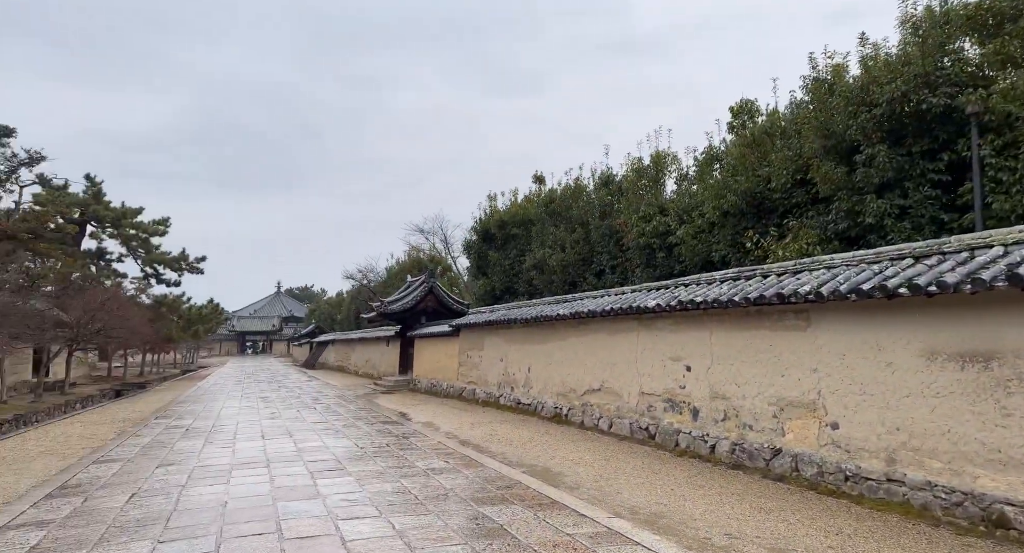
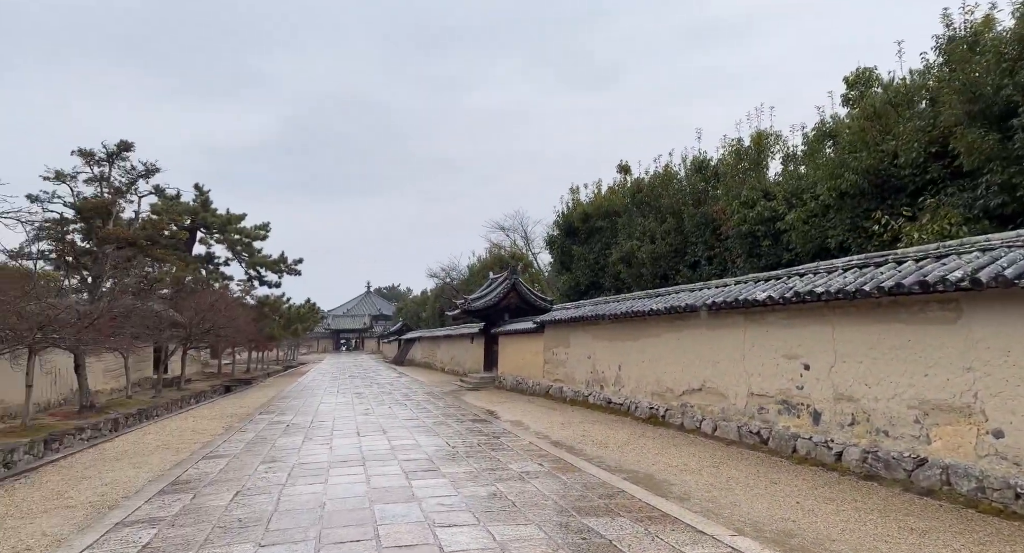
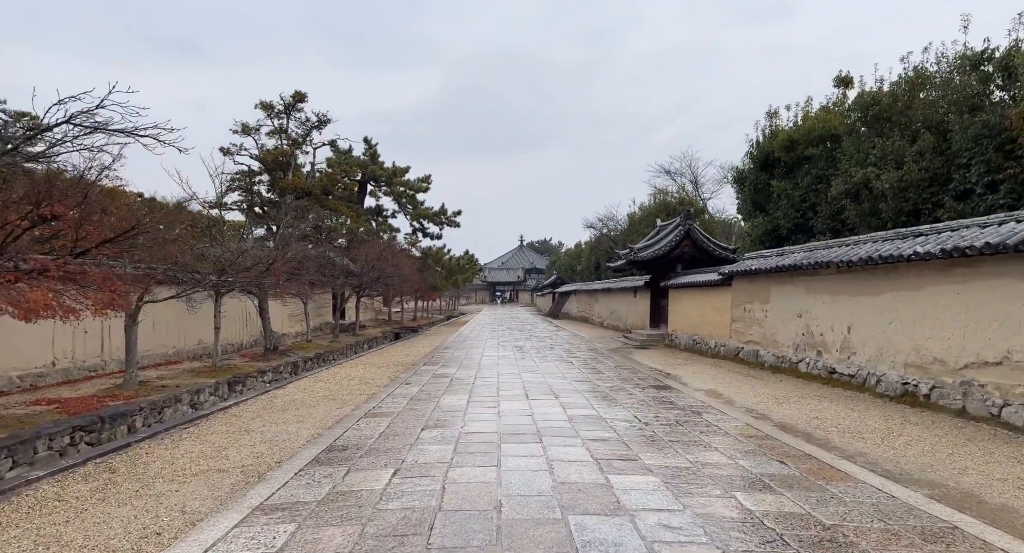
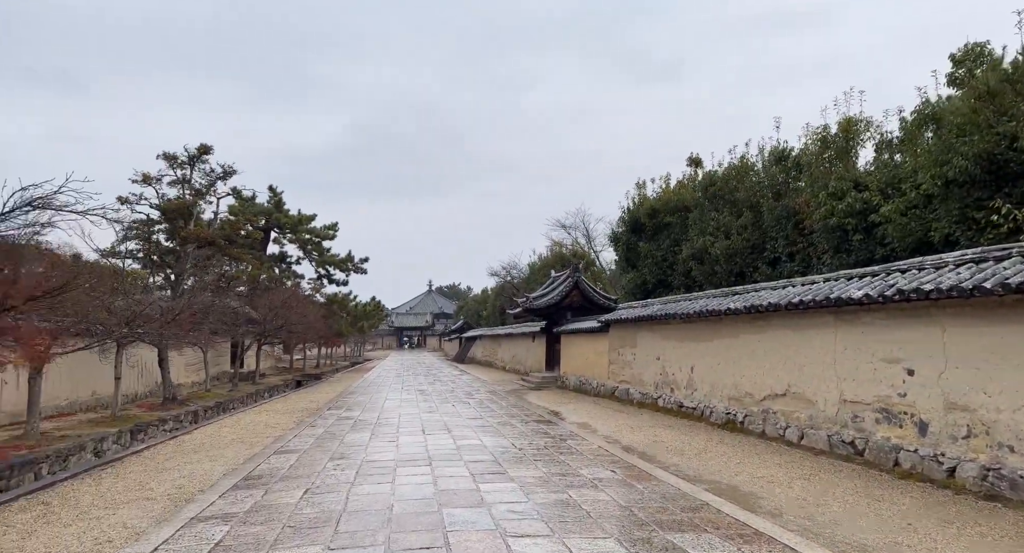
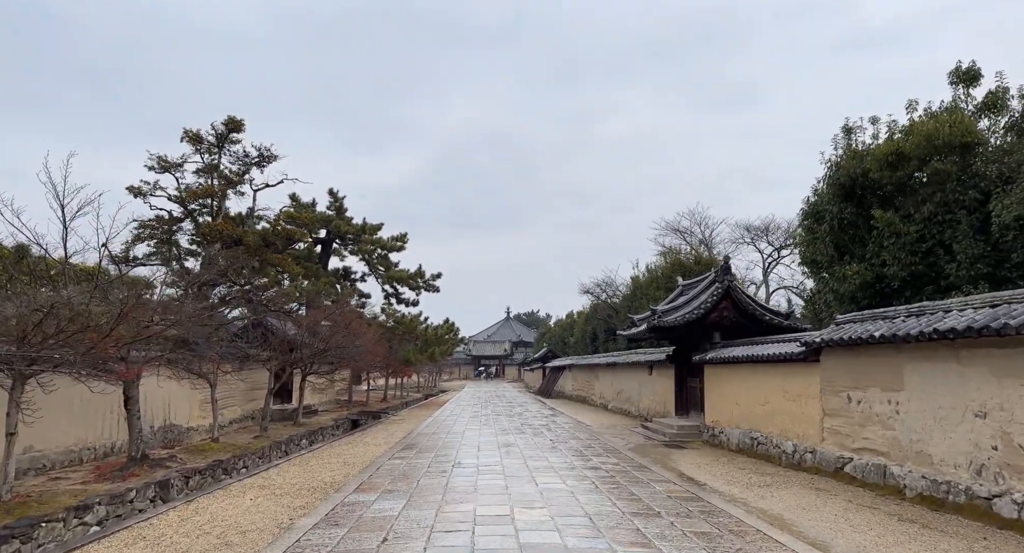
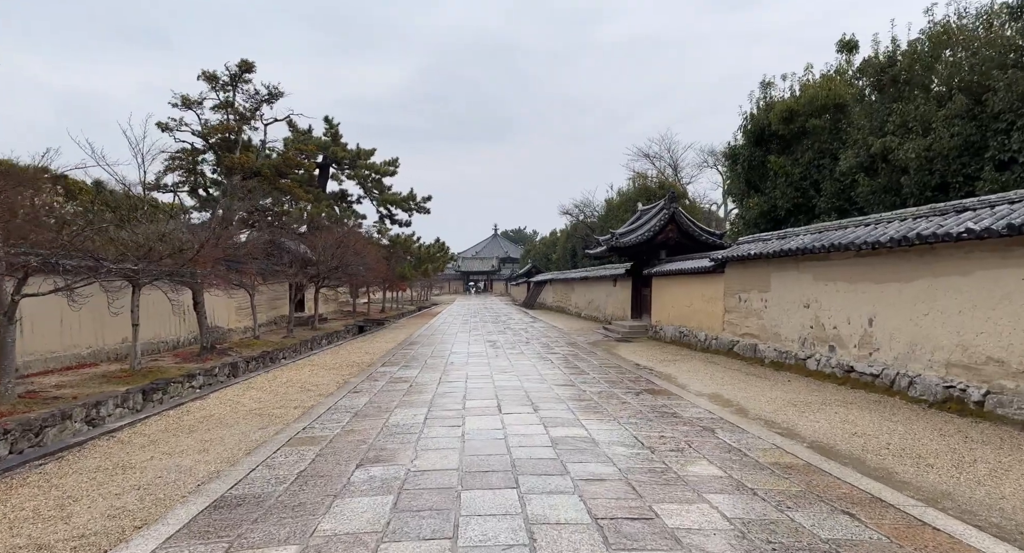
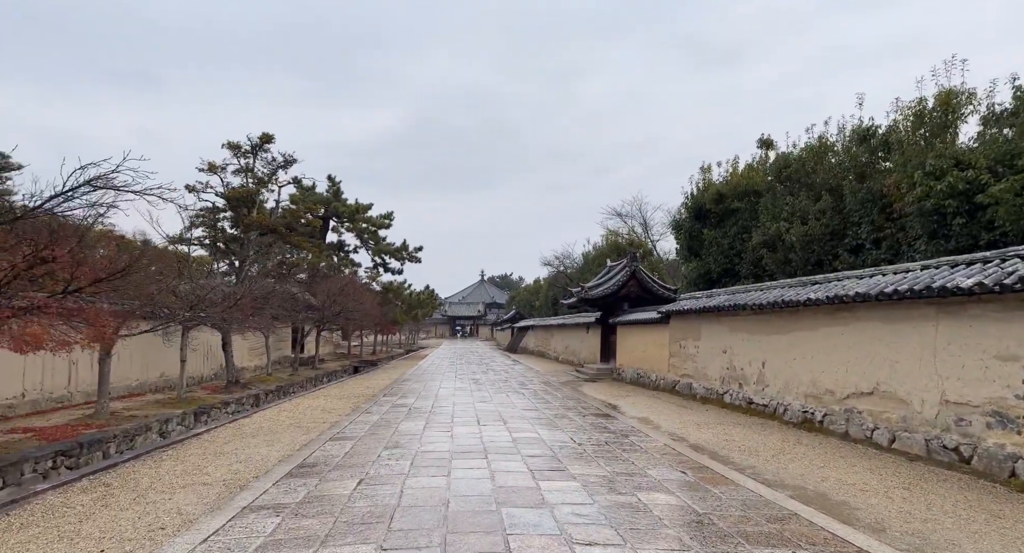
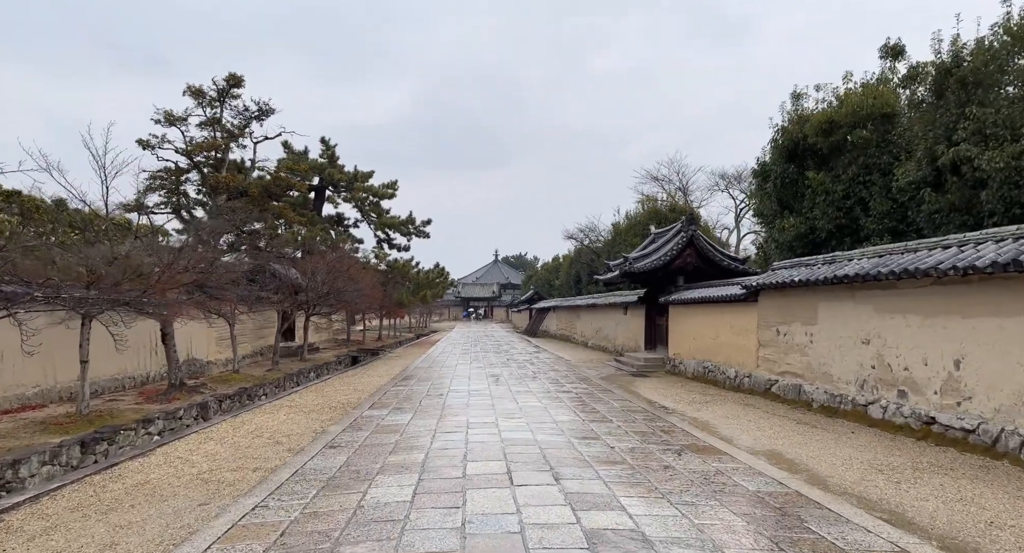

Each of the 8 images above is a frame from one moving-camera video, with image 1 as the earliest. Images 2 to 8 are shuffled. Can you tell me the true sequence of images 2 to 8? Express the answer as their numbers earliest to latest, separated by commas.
2, 4, 7, 3, 6, 8, 5
